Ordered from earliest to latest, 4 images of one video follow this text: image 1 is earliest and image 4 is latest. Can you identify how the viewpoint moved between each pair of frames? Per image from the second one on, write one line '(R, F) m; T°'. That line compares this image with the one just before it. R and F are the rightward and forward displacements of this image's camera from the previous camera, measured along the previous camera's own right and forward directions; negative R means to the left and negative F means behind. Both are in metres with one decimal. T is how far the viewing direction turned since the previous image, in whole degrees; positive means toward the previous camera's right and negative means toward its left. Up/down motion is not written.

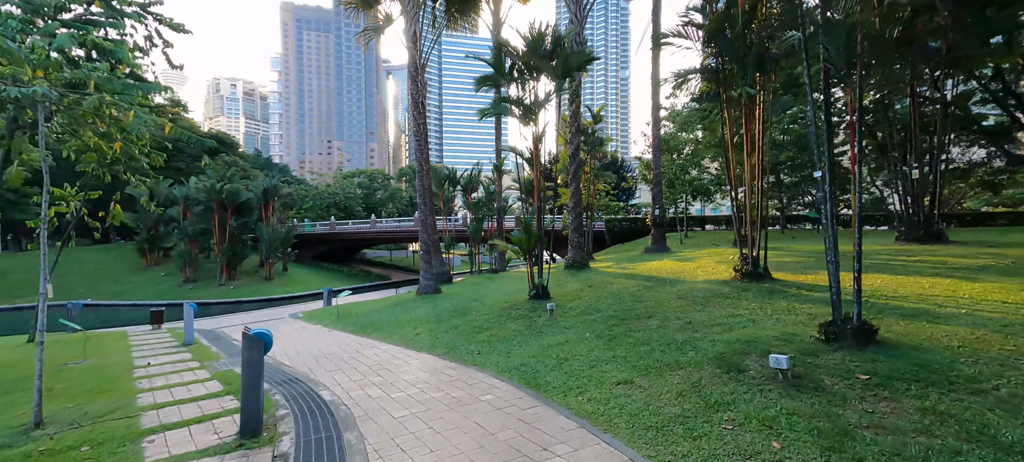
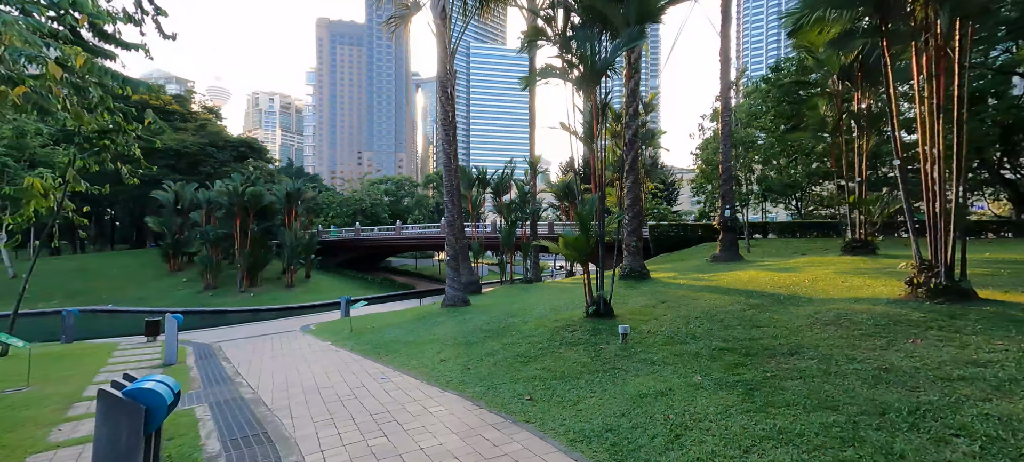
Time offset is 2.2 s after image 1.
(-0.4, +1.8) m; -3°
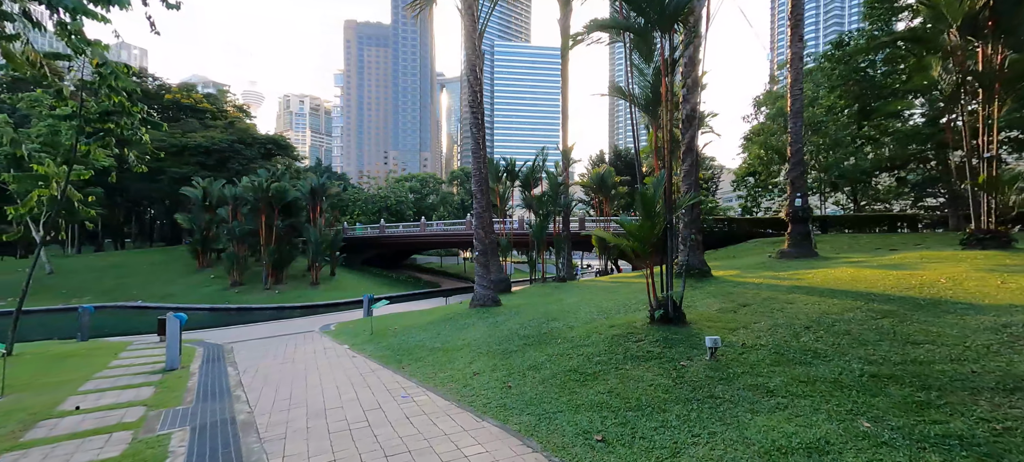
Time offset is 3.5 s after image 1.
(-0.3, +1.1) m; -3°
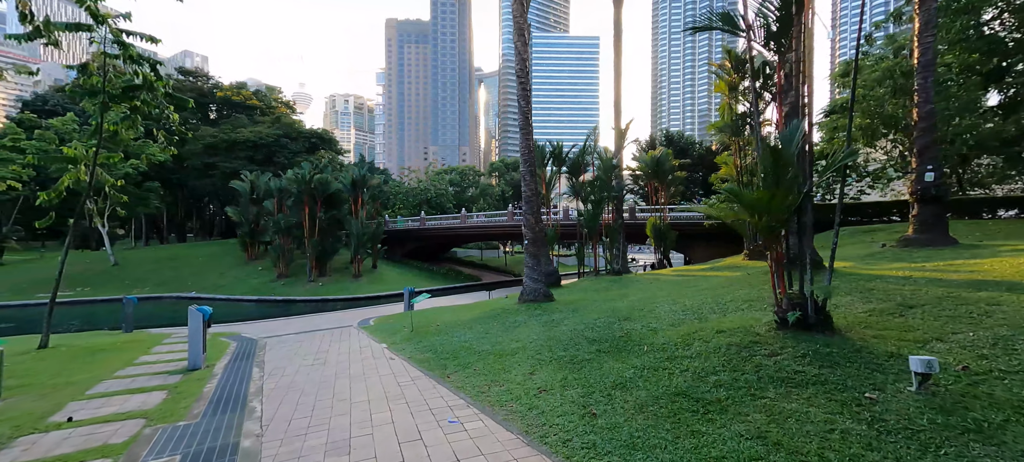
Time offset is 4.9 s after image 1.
(-0.3, +1.2) m; -5°
